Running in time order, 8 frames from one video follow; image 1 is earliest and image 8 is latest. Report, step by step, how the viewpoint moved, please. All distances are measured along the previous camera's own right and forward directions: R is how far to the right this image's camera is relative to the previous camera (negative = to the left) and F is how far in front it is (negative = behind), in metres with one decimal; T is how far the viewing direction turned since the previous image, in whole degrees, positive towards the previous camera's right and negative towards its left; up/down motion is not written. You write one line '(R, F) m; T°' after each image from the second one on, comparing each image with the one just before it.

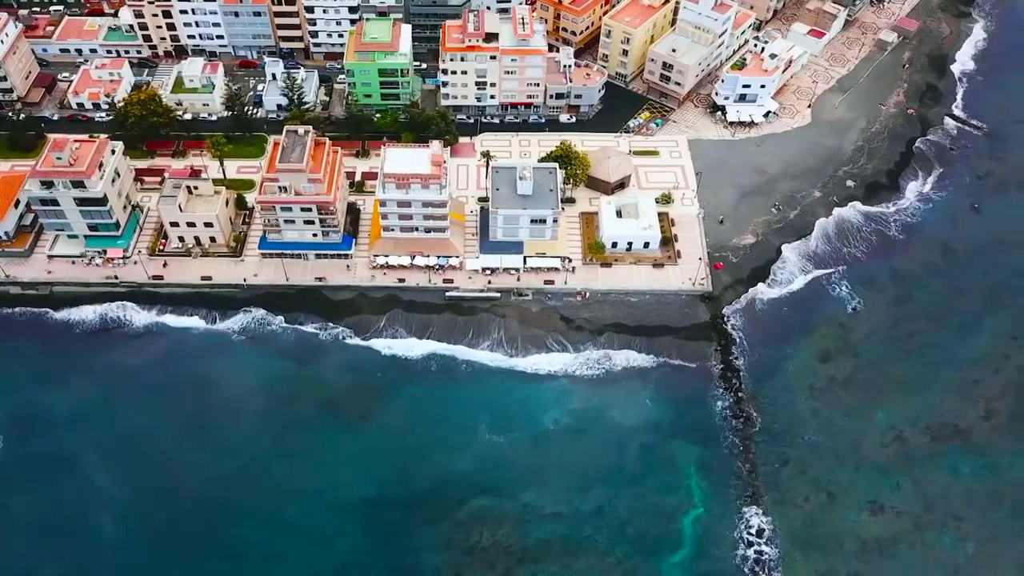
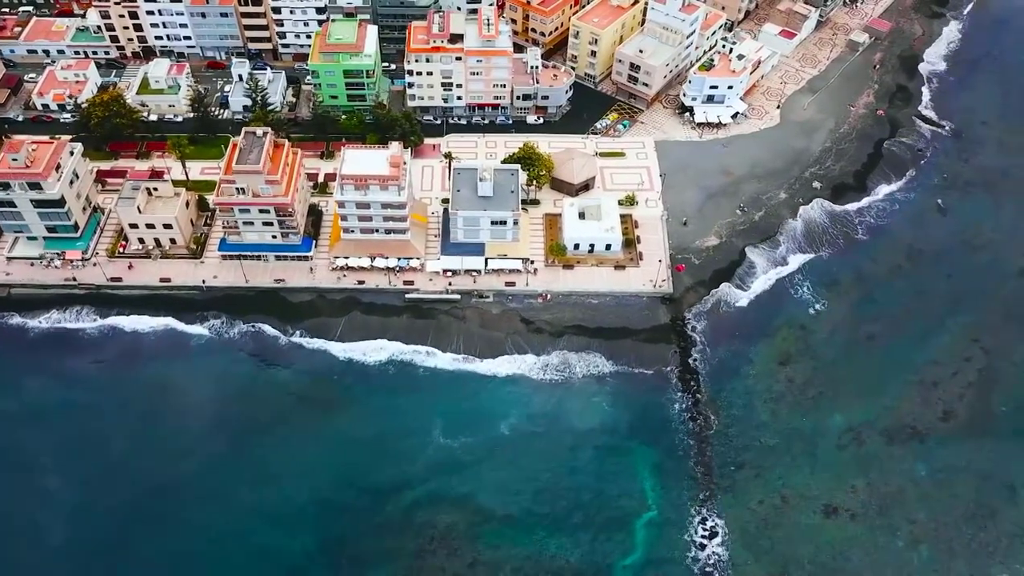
(+5.7, +0.3) m; 0°
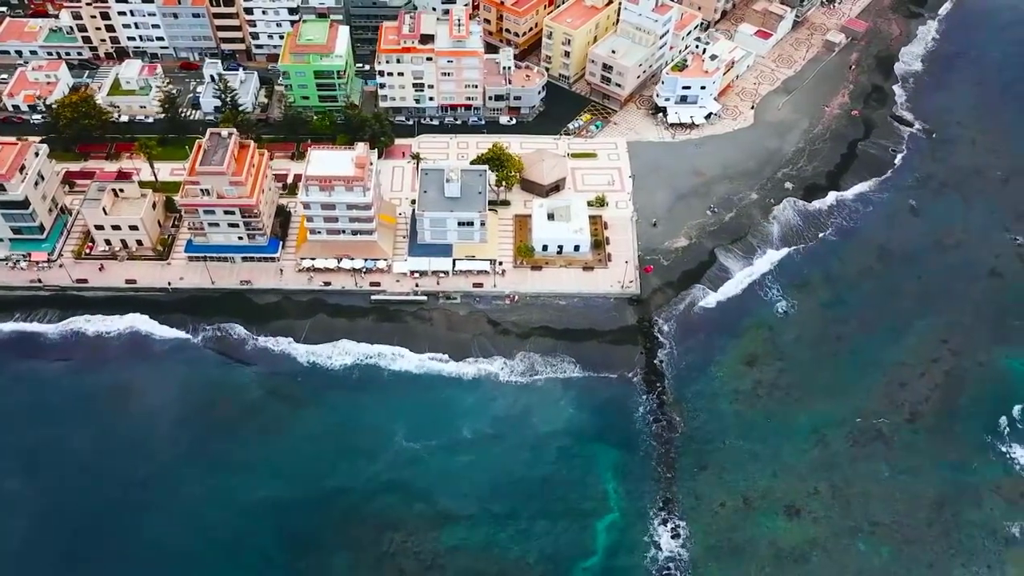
(+4.7, +0.3) m; 0°
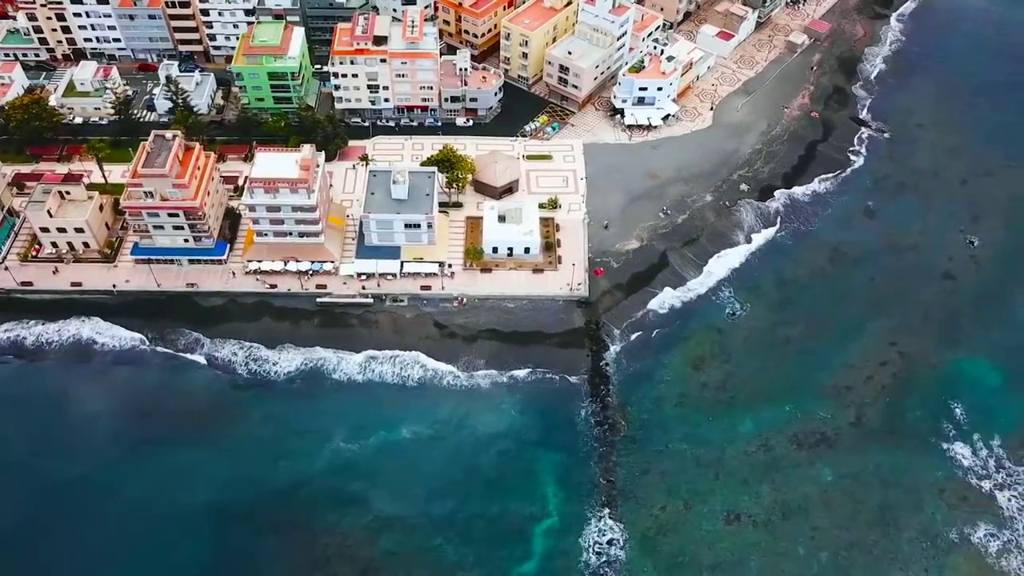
(+7.5, +0.5) m; 0°
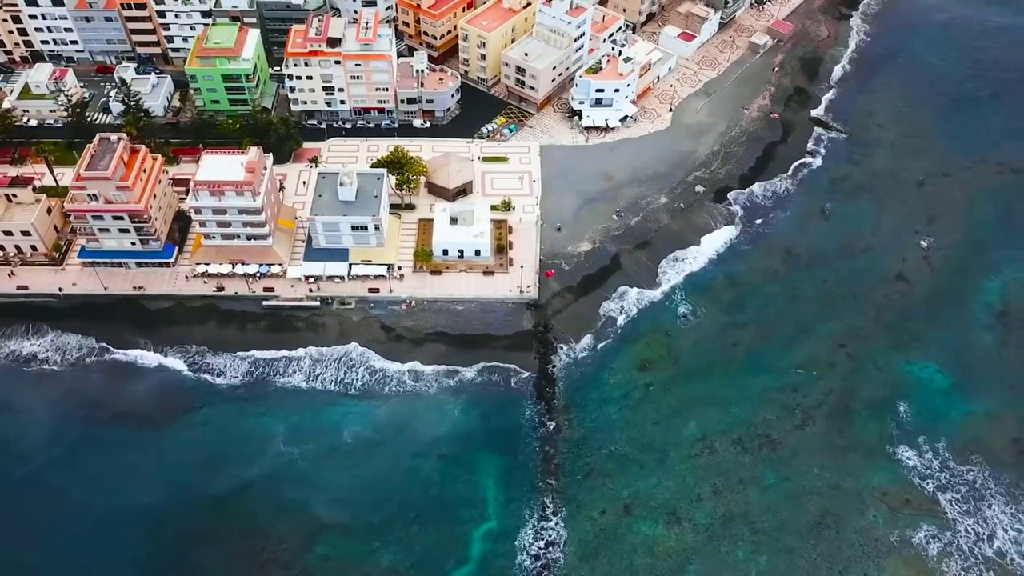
(+7.3, +0.4) m; 0°
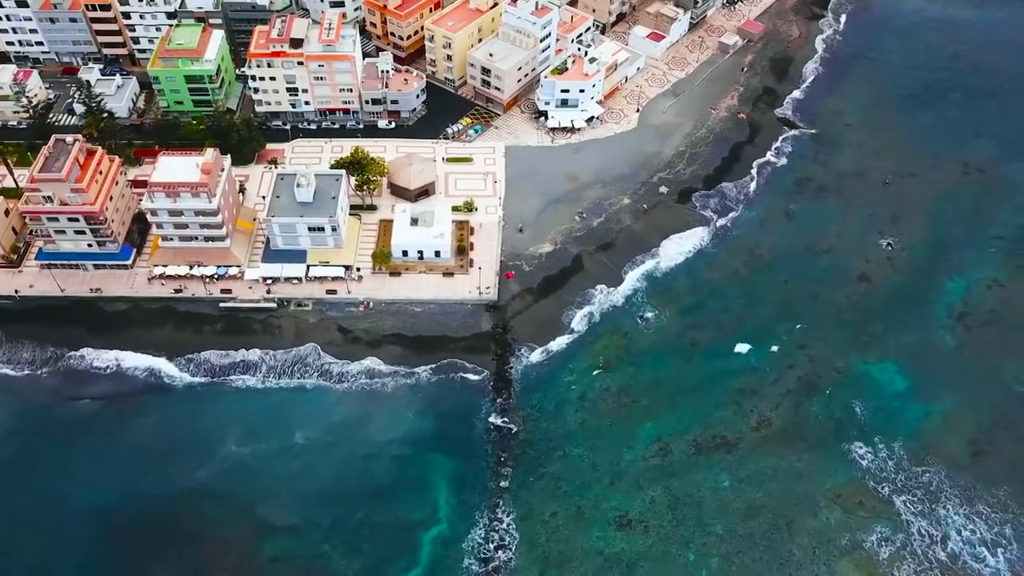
(+5.9, +0.4) m; 0°
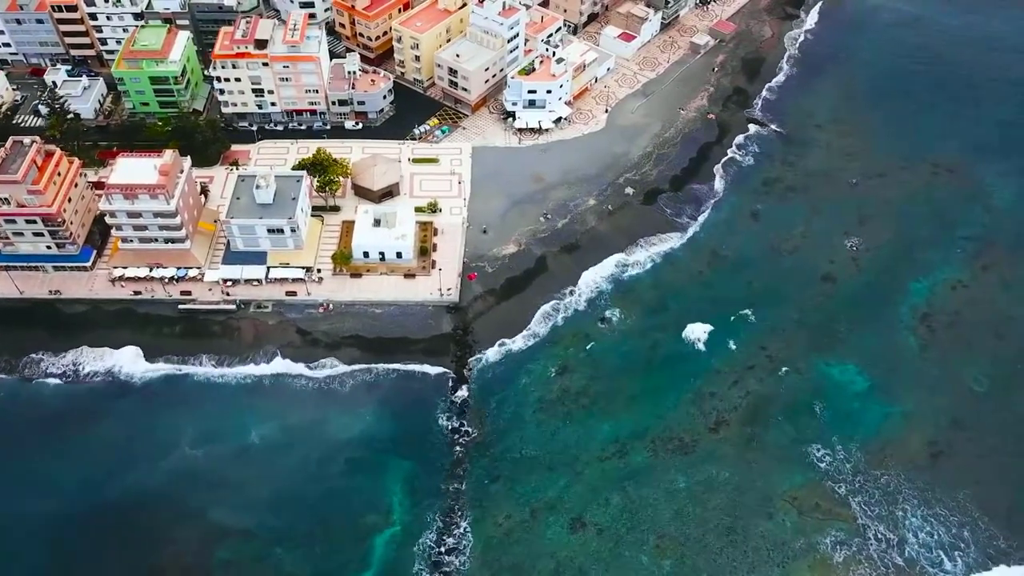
(+5.6, +0.4) m; 0°
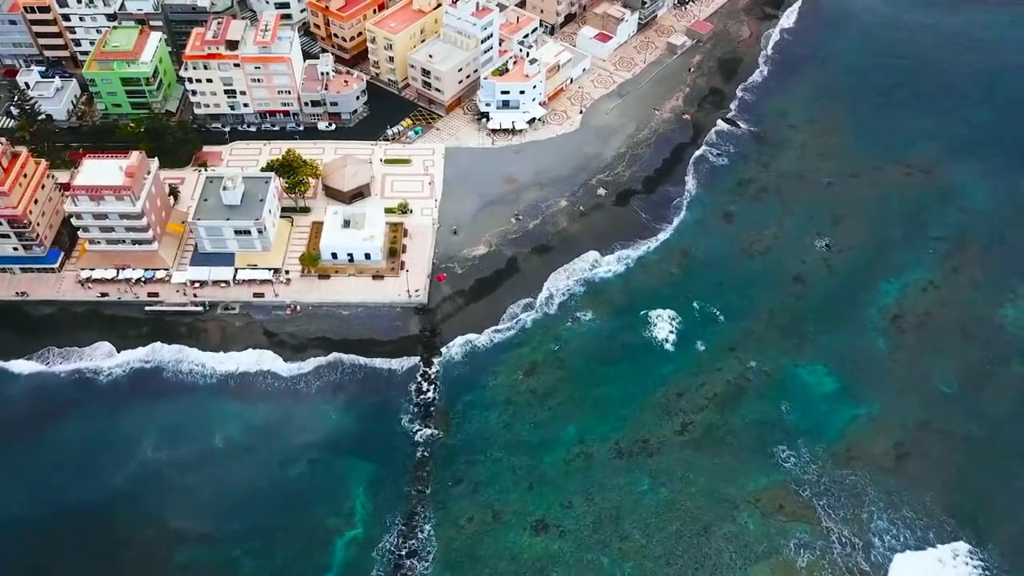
(+4.5, +0.3) m; 0°
